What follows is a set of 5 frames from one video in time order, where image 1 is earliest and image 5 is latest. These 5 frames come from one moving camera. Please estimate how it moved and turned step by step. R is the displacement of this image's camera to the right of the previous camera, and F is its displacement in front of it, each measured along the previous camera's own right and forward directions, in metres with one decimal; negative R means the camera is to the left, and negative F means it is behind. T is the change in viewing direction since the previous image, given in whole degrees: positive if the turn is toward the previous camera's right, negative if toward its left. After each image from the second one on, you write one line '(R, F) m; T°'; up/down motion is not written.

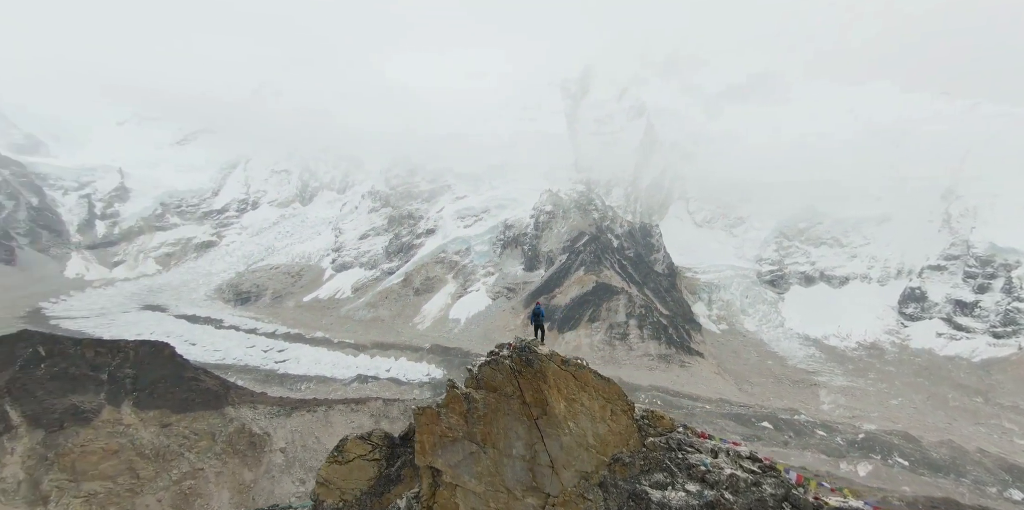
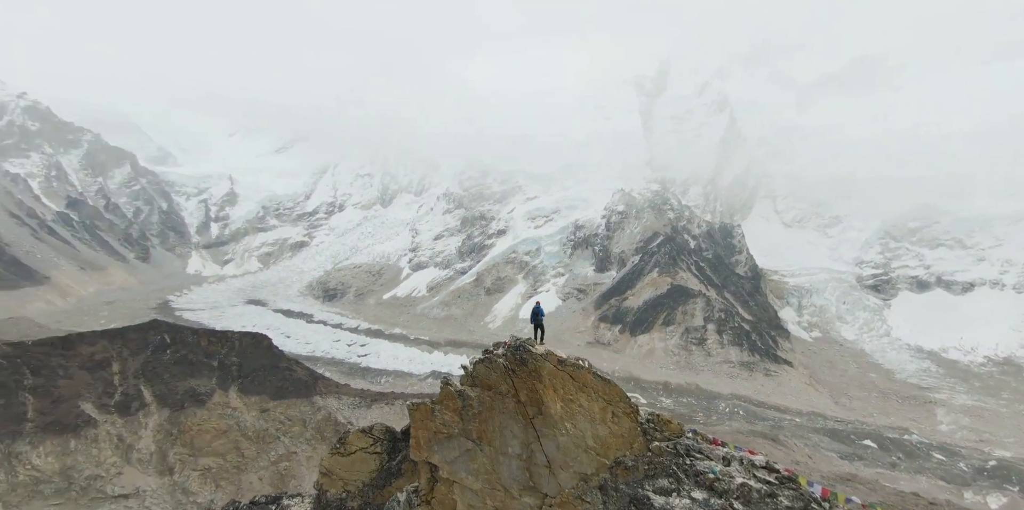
(-0.5, +0.5) m; -7°
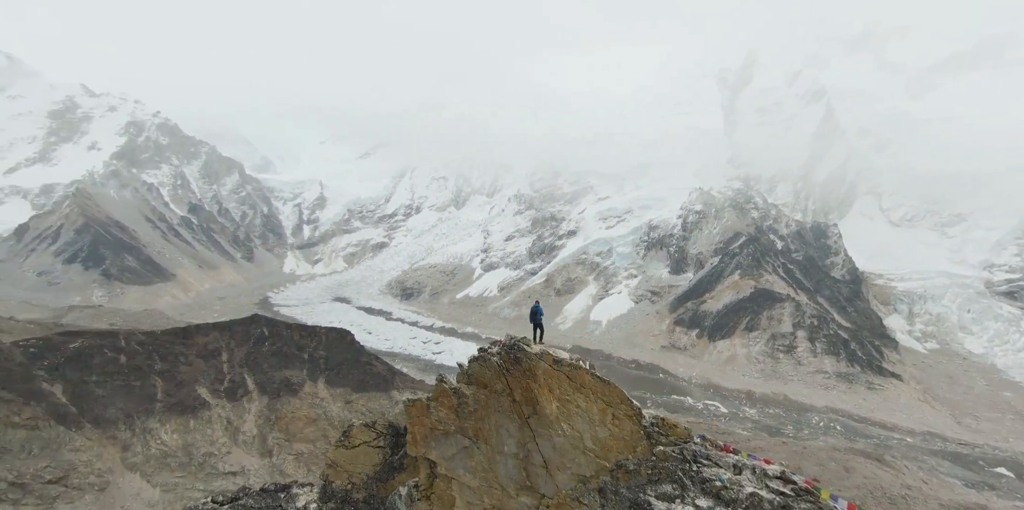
(-0.6, +0.9) m; -7°
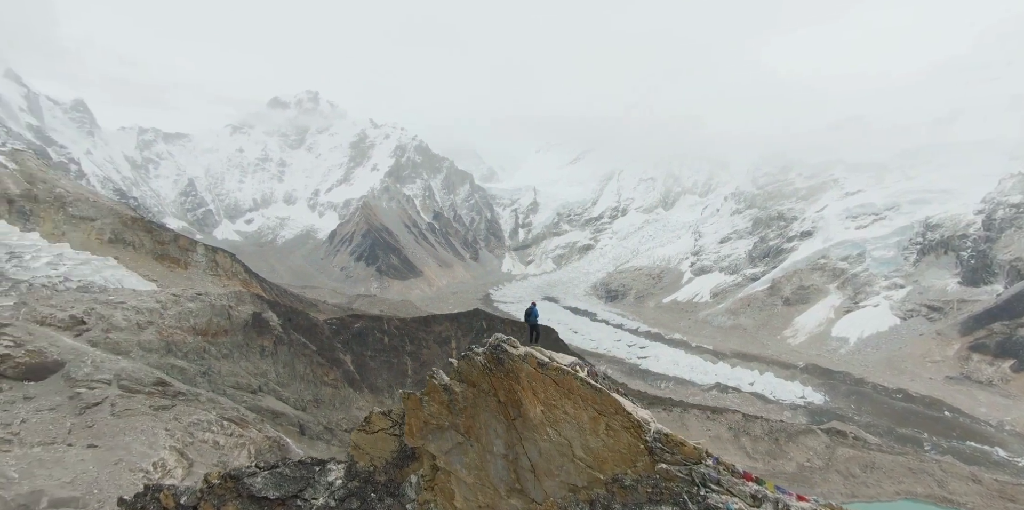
(-4.0, +4.9) m; -20°
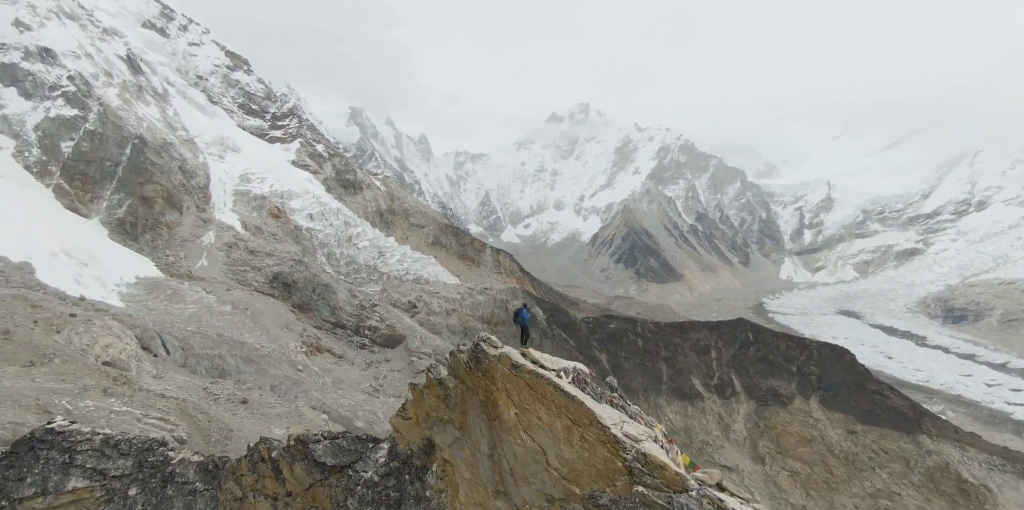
(-15.8, +19.8) m; -25°
